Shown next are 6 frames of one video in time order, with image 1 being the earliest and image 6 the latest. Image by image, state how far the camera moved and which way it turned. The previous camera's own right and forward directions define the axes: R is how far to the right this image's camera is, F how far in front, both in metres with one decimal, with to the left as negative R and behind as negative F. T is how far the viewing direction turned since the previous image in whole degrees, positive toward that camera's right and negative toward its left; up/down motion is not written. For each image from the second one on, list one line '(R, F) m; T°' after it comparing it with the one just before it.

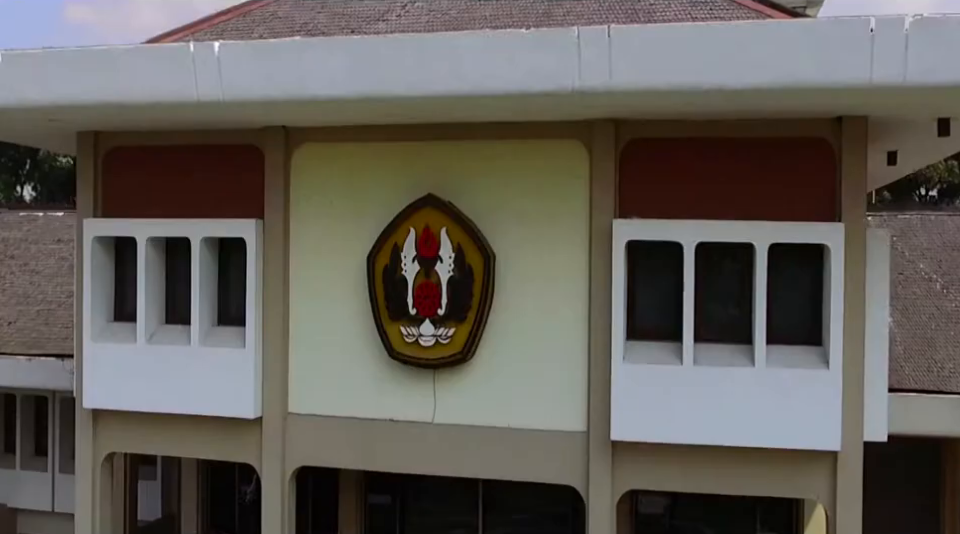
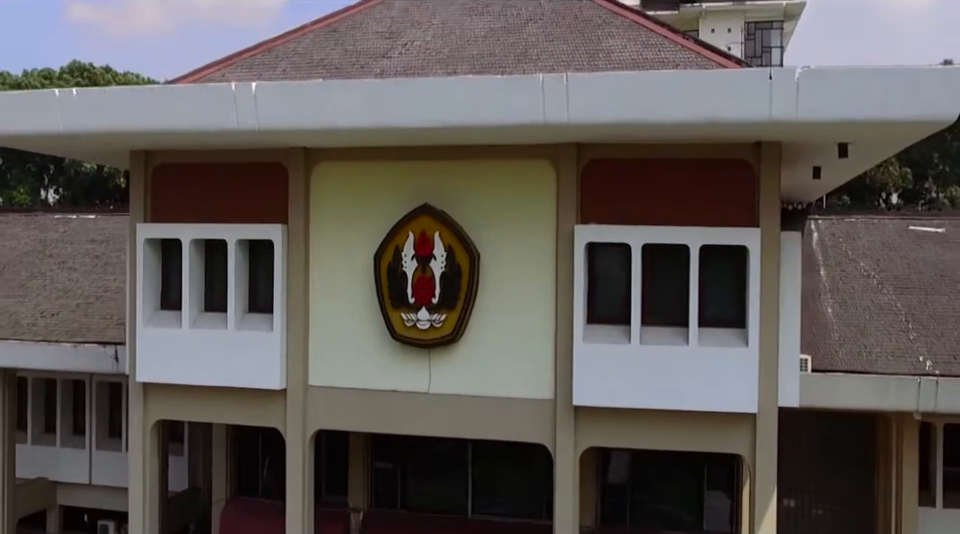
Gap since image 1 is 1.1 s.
(+0.2, -2.0) m; 0°
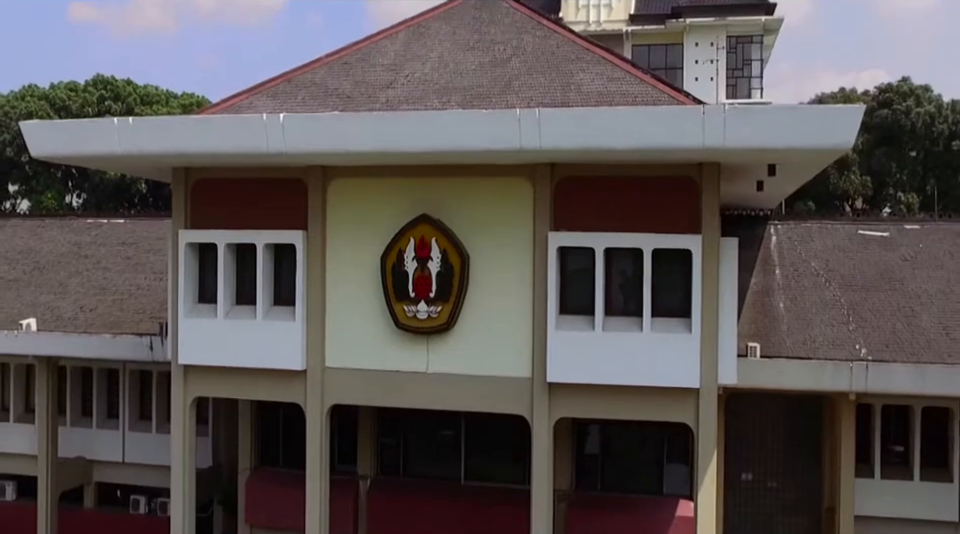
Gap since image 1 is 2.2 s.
(+0.2, -2.2) m; 0°
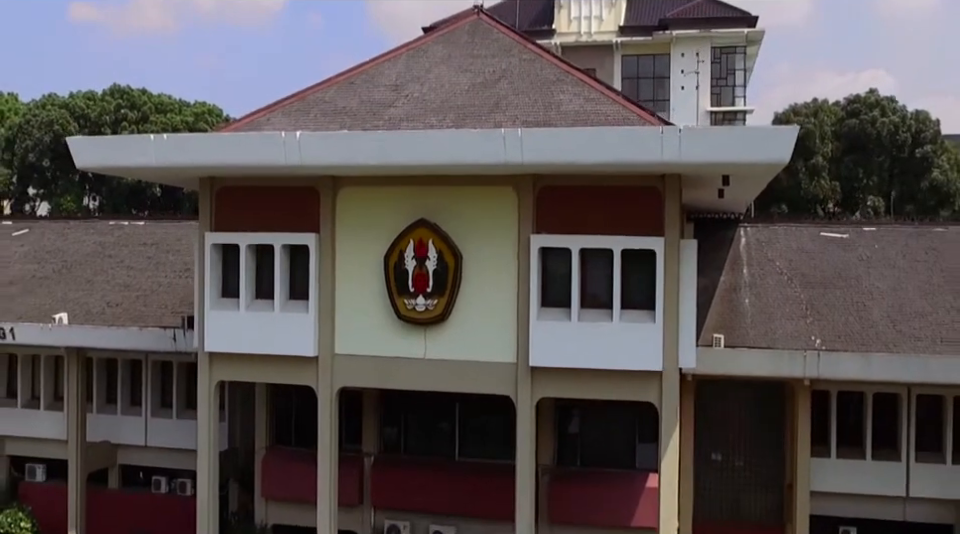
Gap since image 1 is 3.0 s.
(+0.1, -1.9) m; 0°
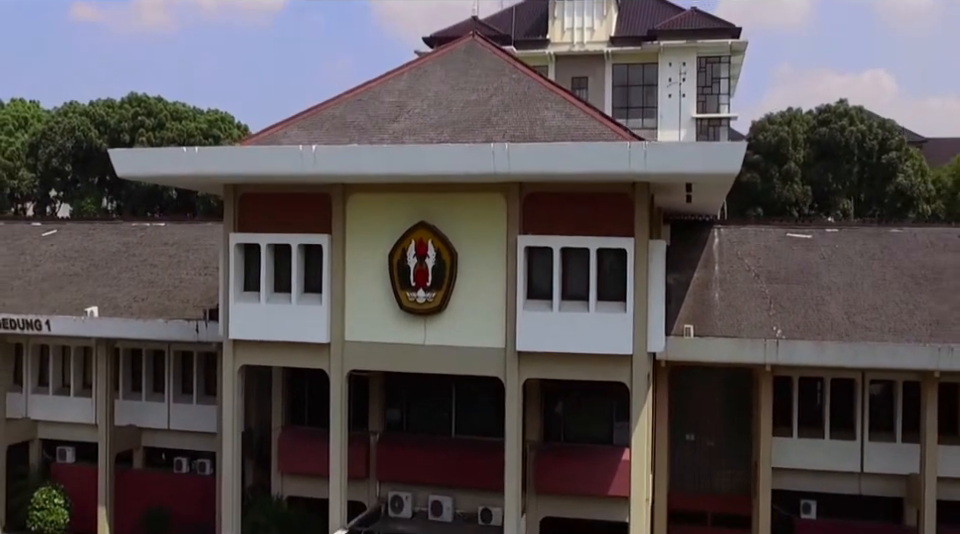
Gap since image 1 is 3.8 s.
(+0.1, -2.1) m; 0°
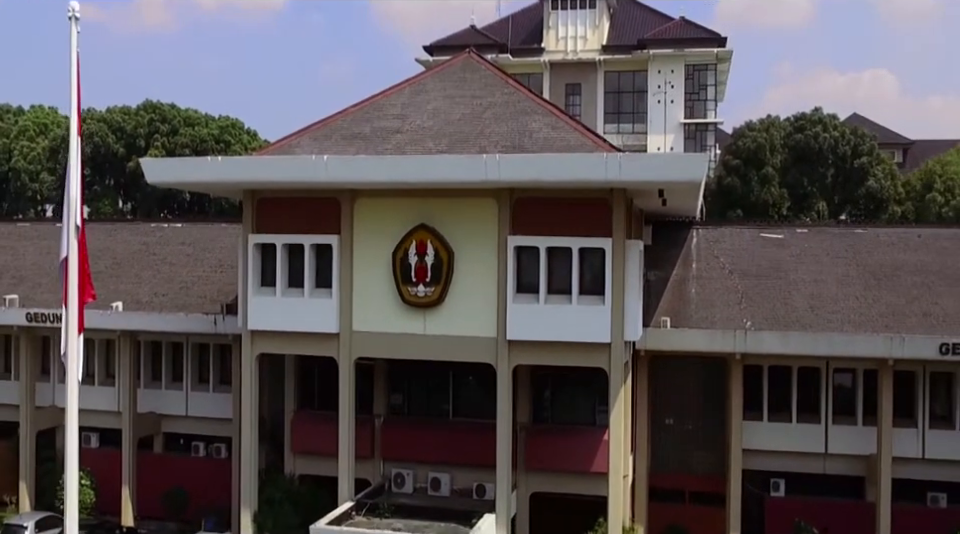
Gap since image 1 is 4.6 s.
(+0.1, -2.0) m; 0°
